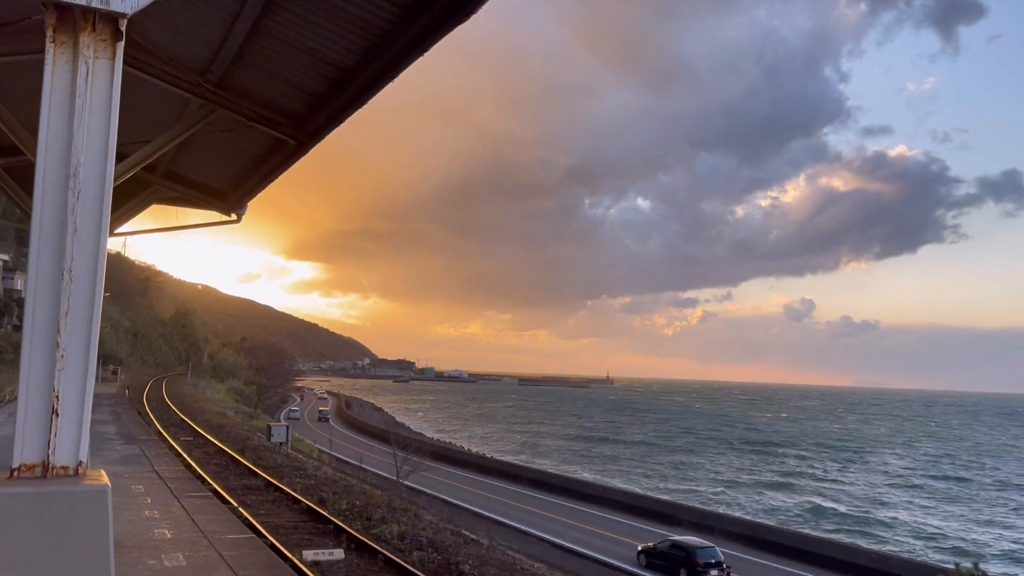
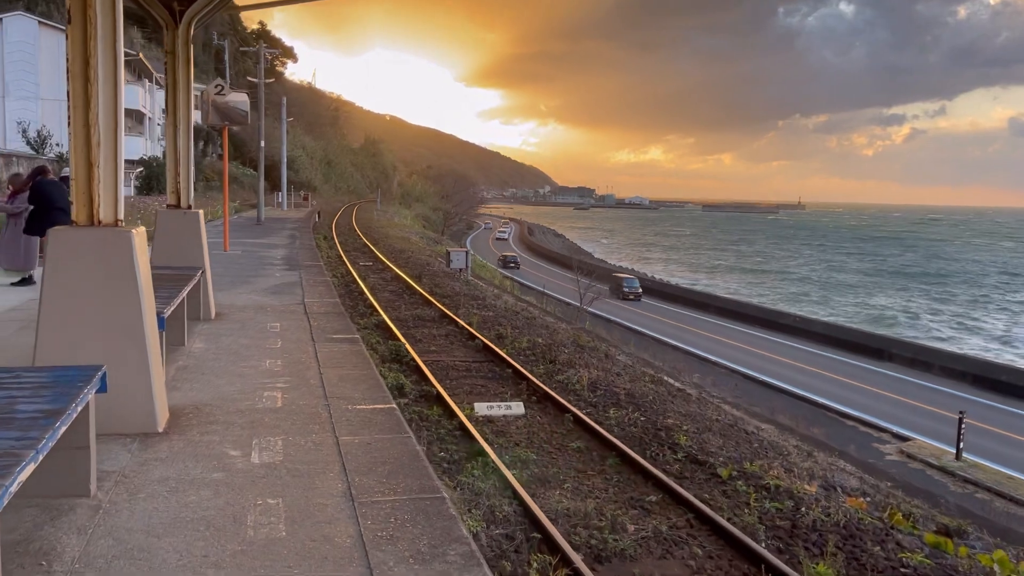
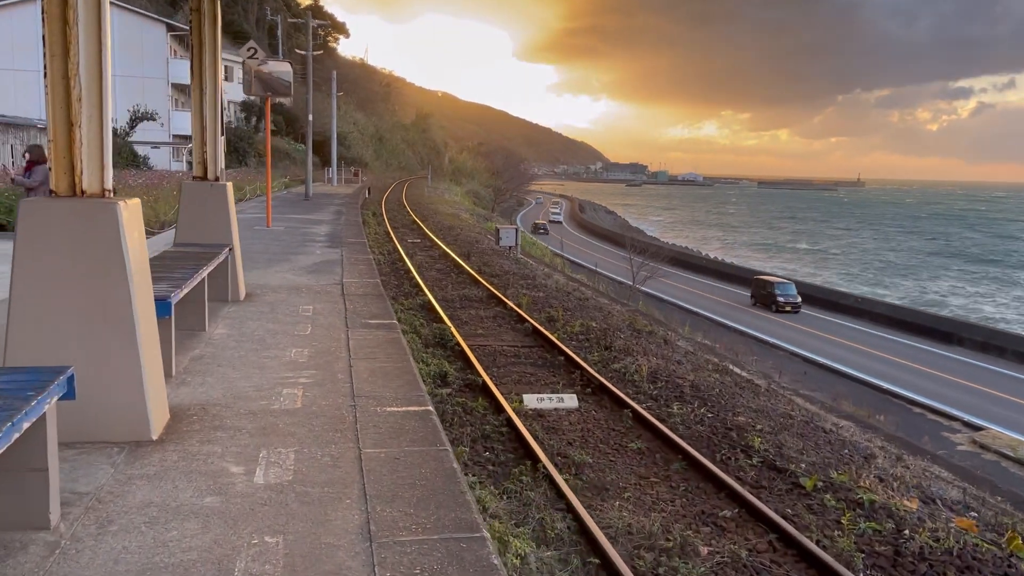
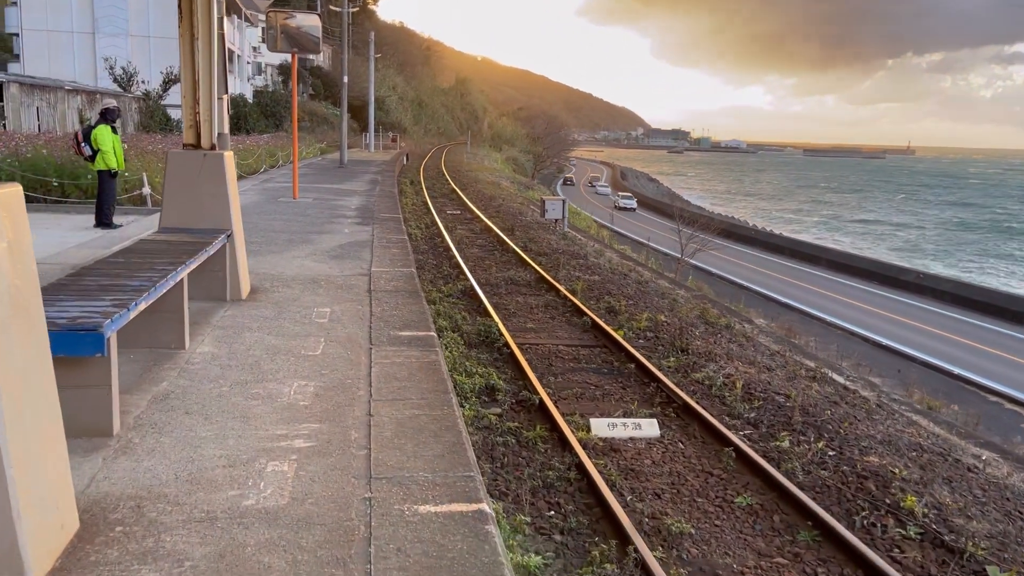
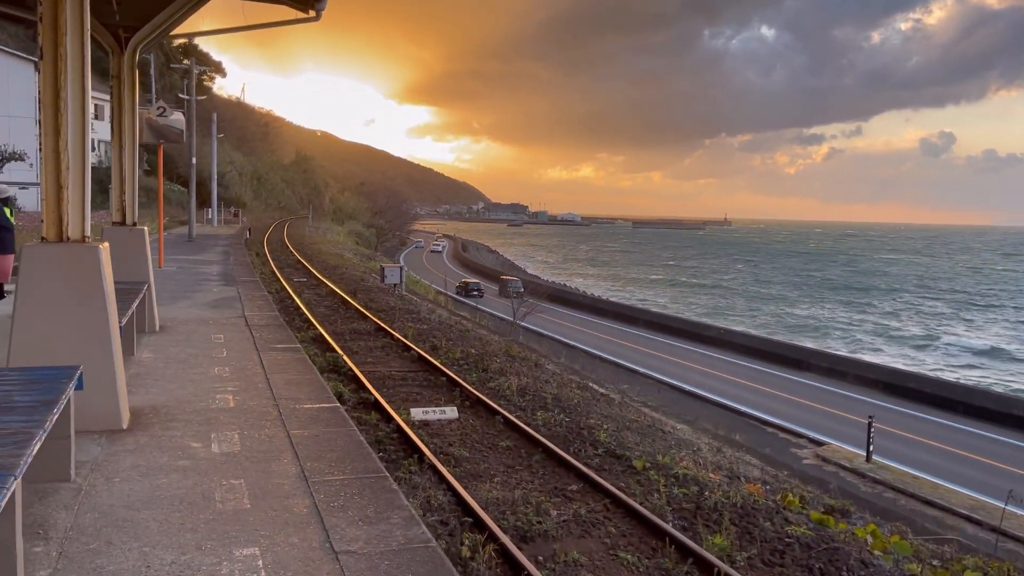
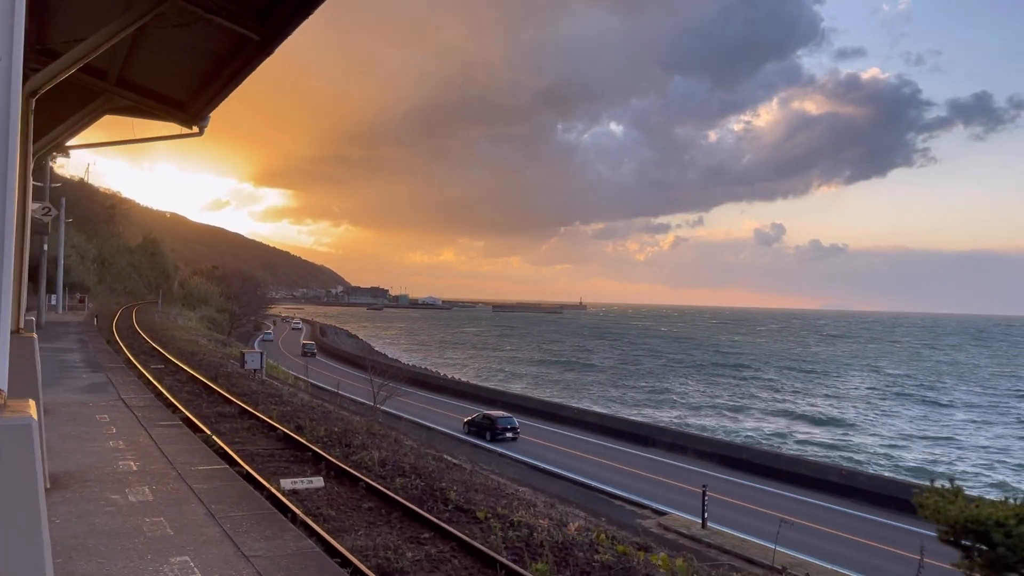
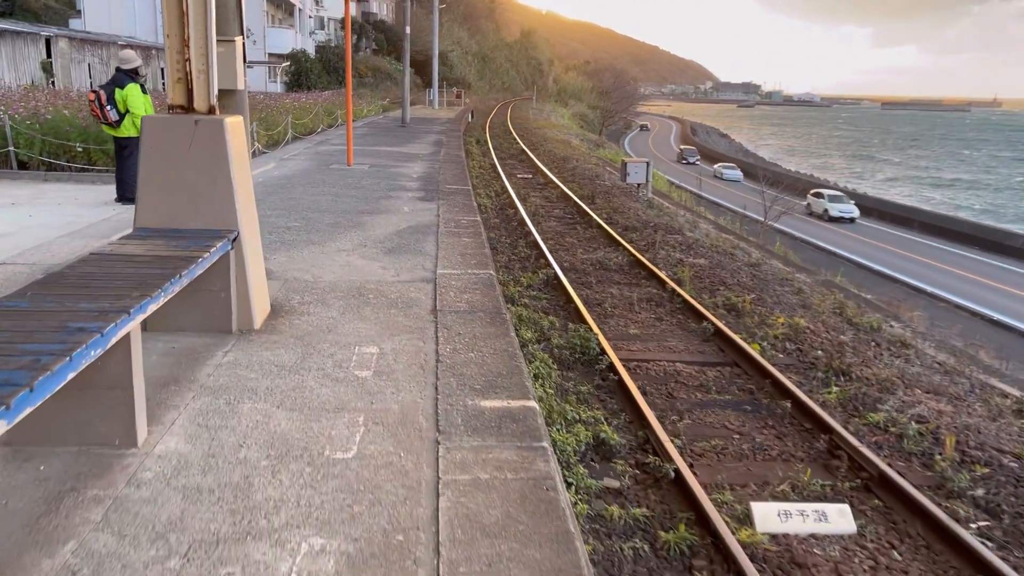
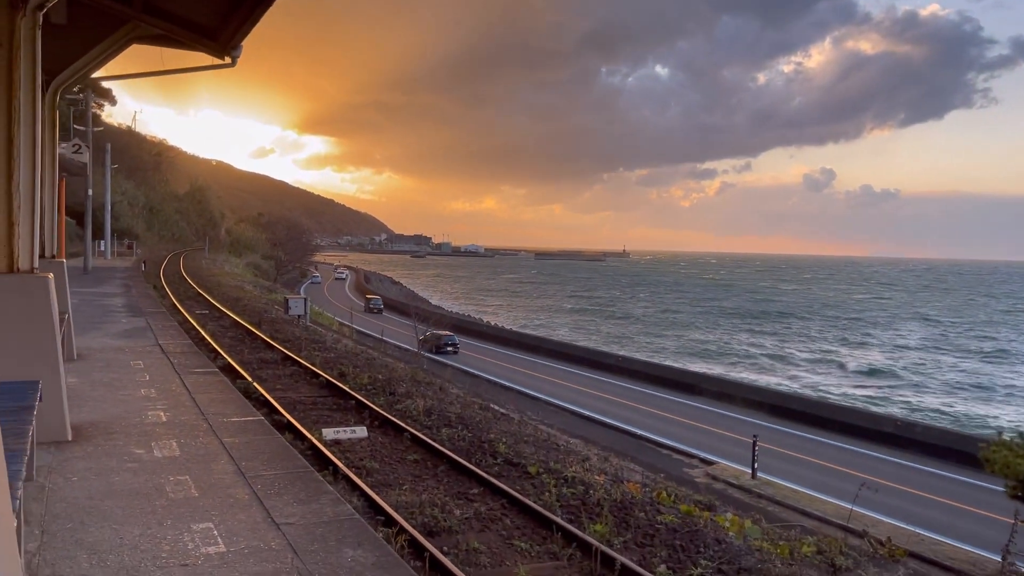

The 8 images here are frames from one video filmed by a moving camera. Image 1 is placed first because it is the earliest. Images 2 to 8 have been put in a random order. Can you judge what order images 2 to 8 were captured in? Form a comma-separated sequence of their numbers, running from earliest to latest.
6, 8, 5, 2, 3, 4, 7
